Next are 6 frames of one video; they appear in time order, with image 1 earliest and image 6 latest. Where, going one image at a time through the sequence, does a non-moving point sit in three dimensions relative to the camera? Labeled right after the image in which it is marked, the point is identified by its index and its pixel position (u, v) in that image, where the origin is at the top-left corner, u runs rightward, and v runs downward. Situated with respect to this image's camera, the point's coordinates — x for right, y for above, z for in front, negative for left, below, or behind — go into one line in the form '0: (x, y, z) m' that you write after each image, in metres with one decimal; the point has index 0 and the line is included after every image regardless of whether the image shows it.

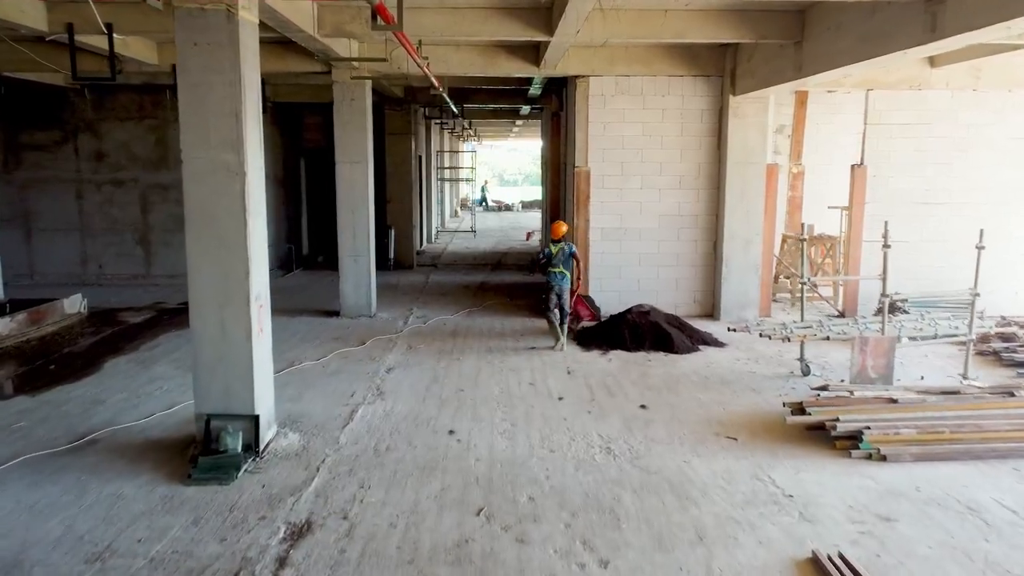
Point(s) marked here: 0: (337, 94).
0: (-1.6, +1.8, +8.5) m
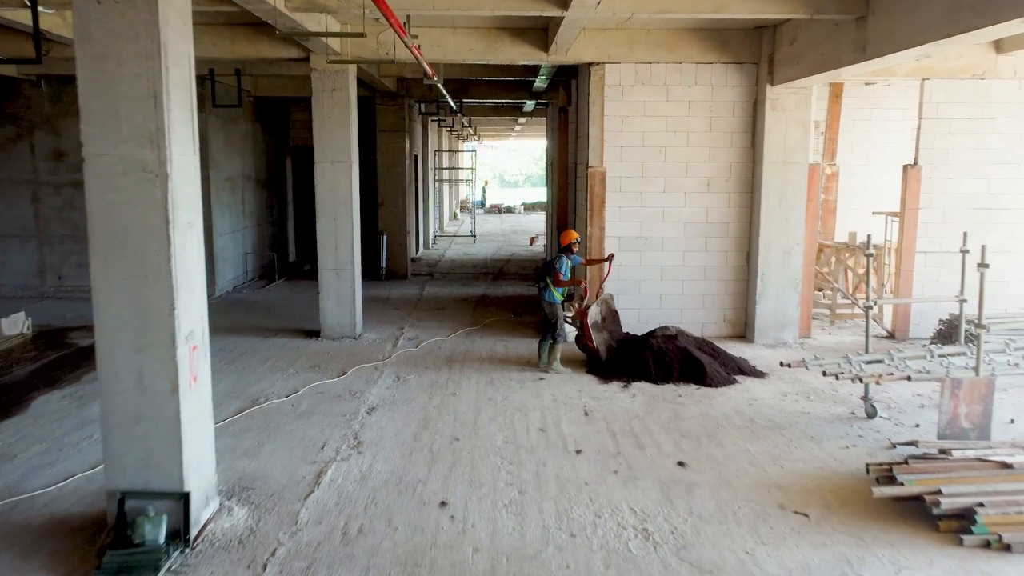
0: (-1.6, +1.7, +7.4) m
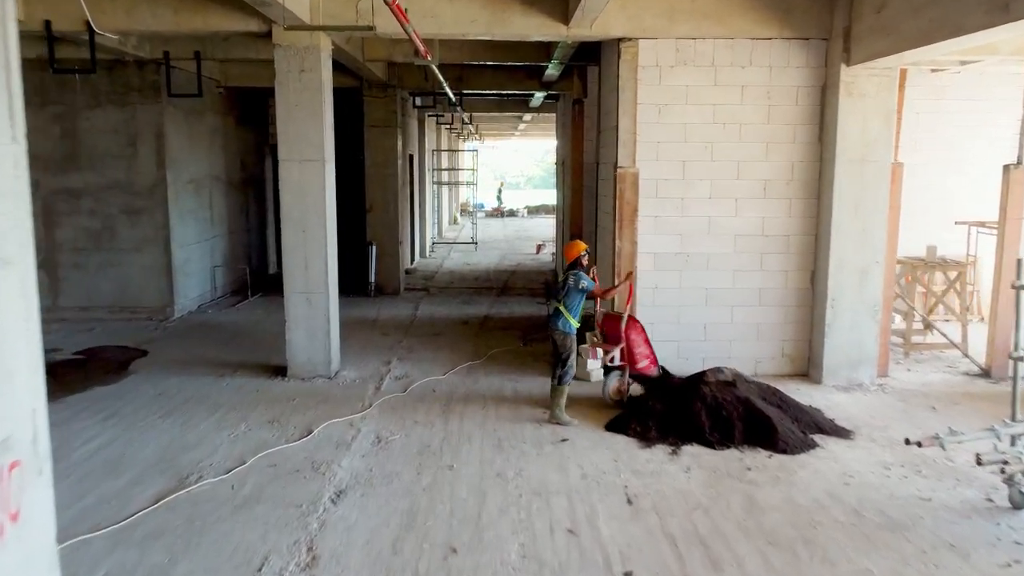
0: (-1.5, +1.5, +6.0) m
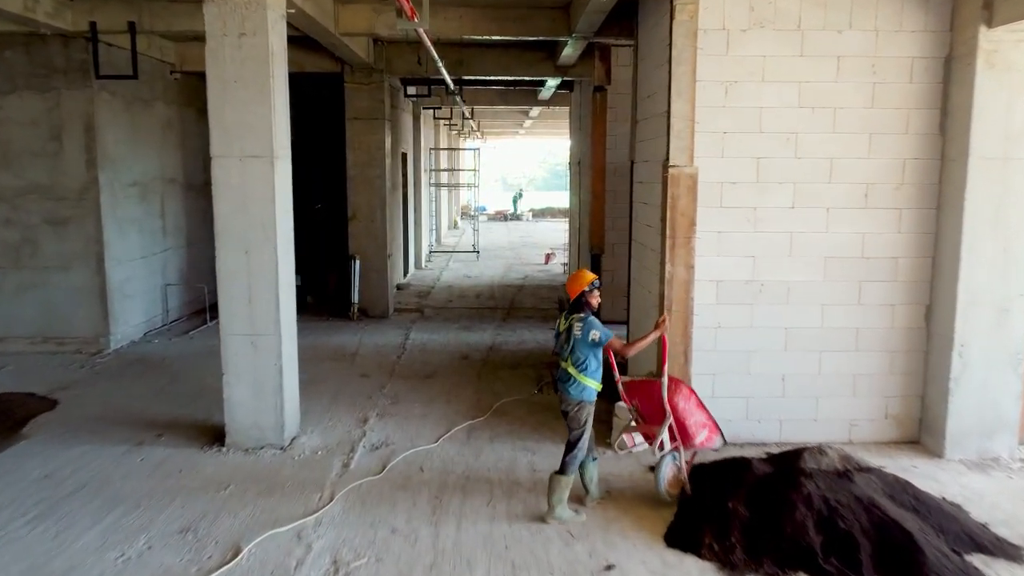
0: (-1.5, +1.3, +4.4) m
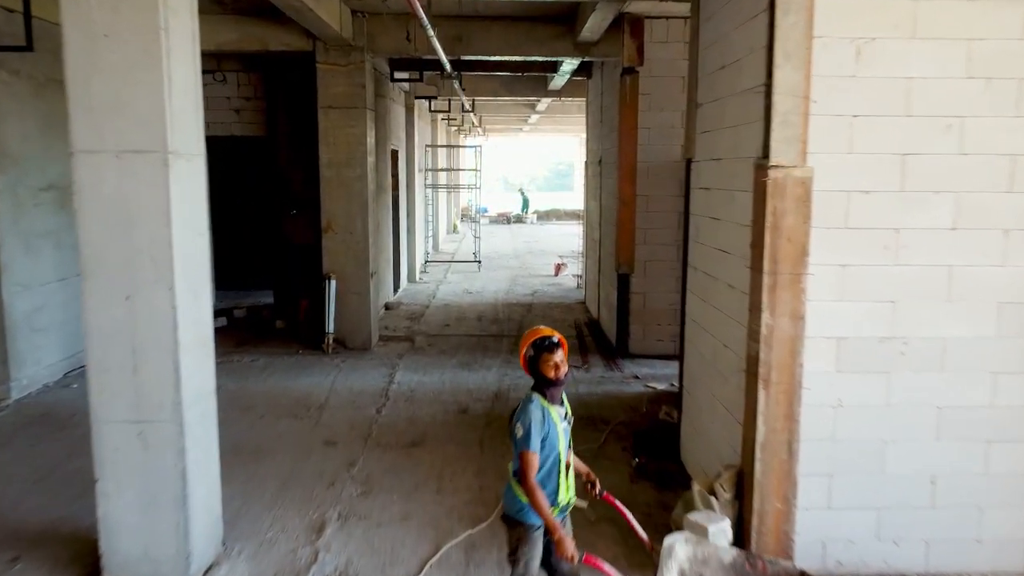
0: (-1.4, +1.1, +2.8) m
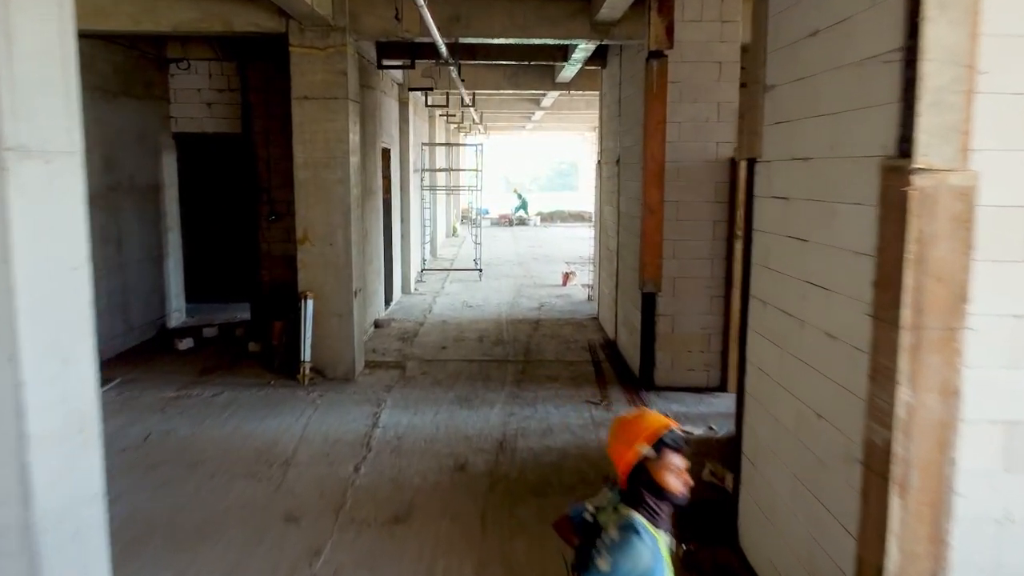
0: (-1.3, +0.9, +1.8) m
